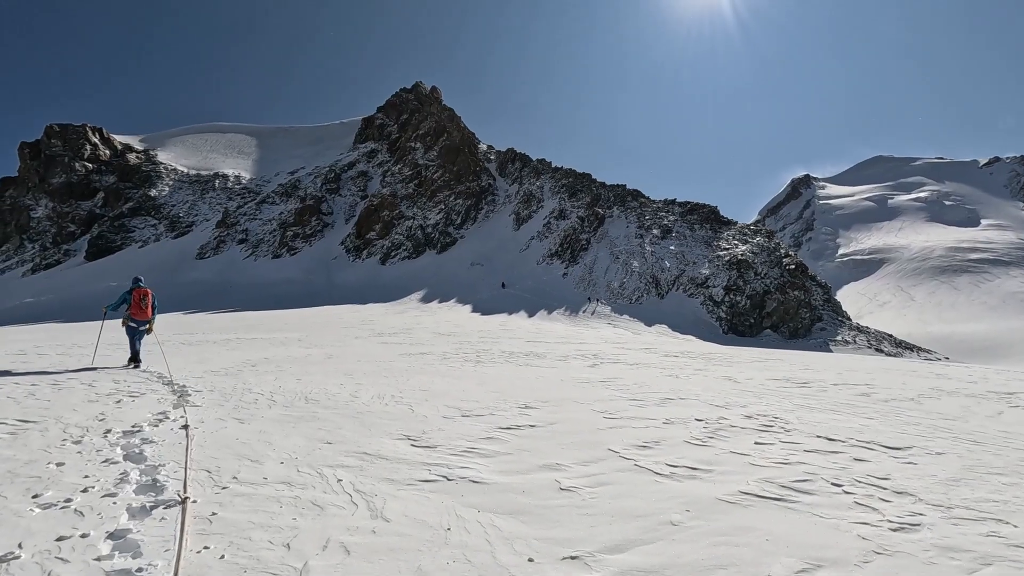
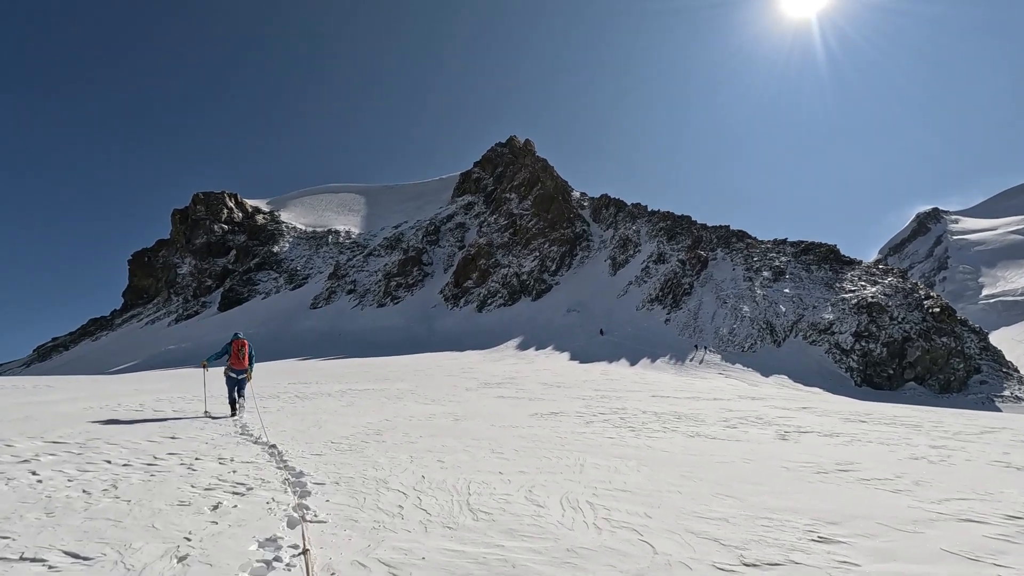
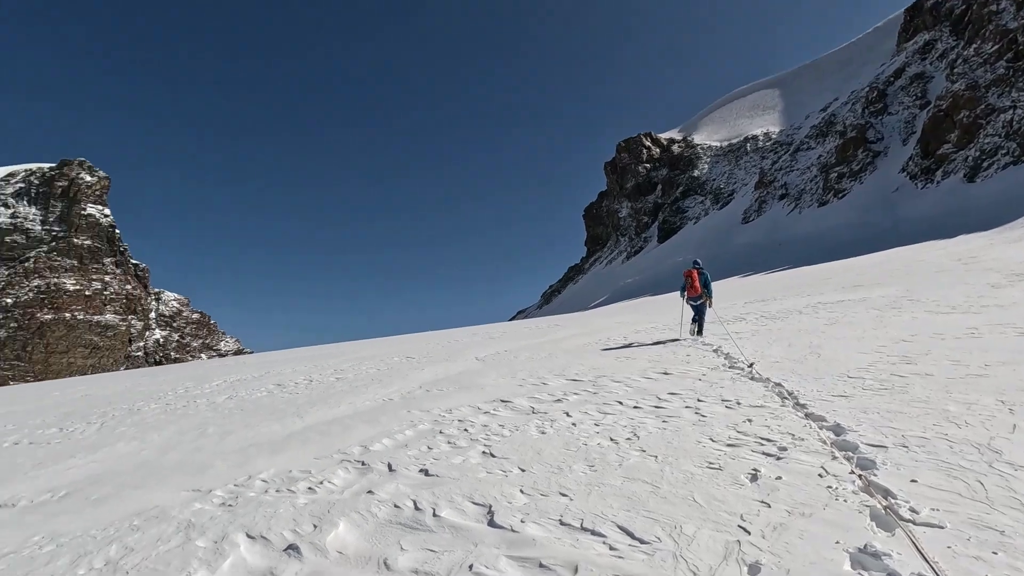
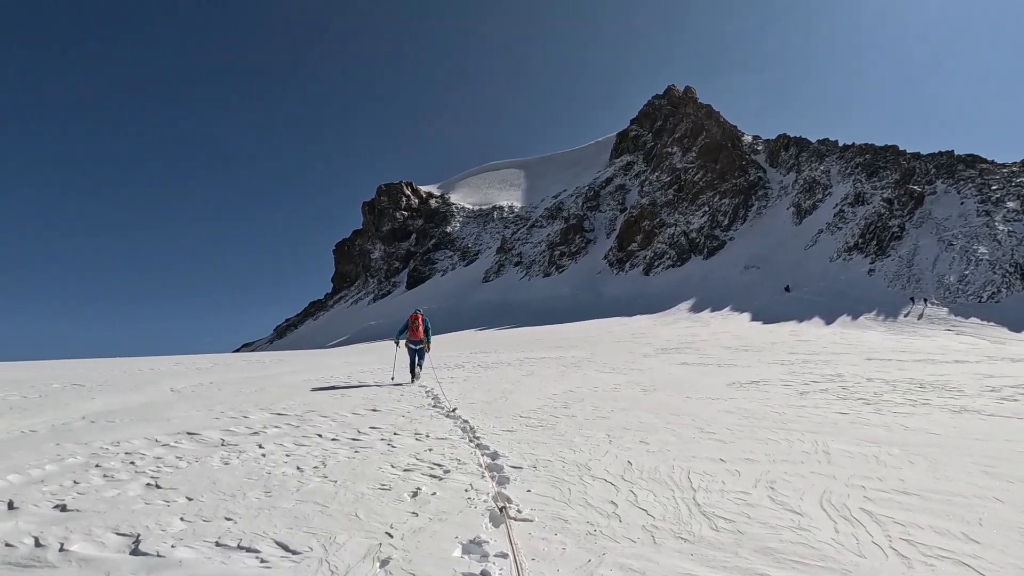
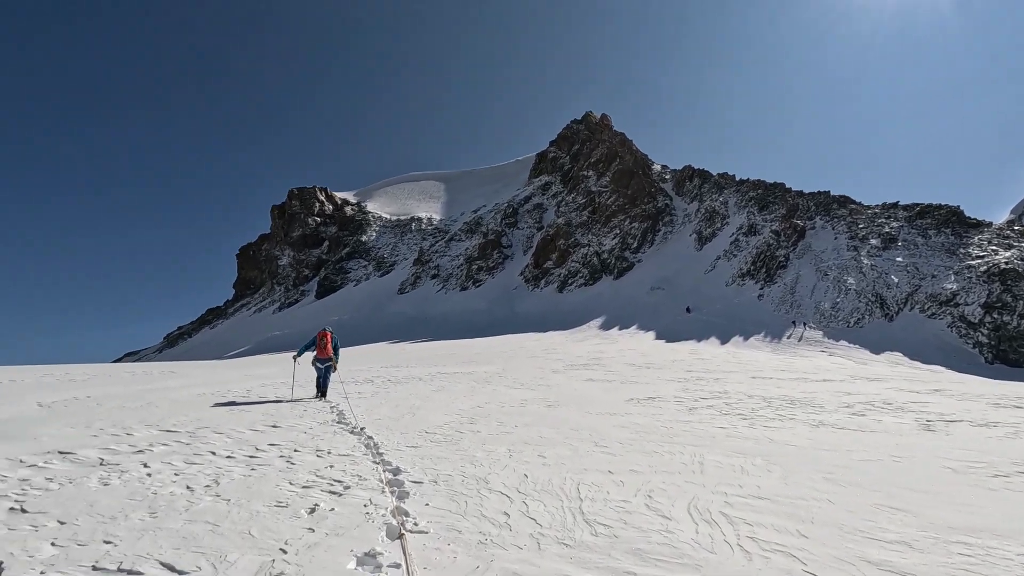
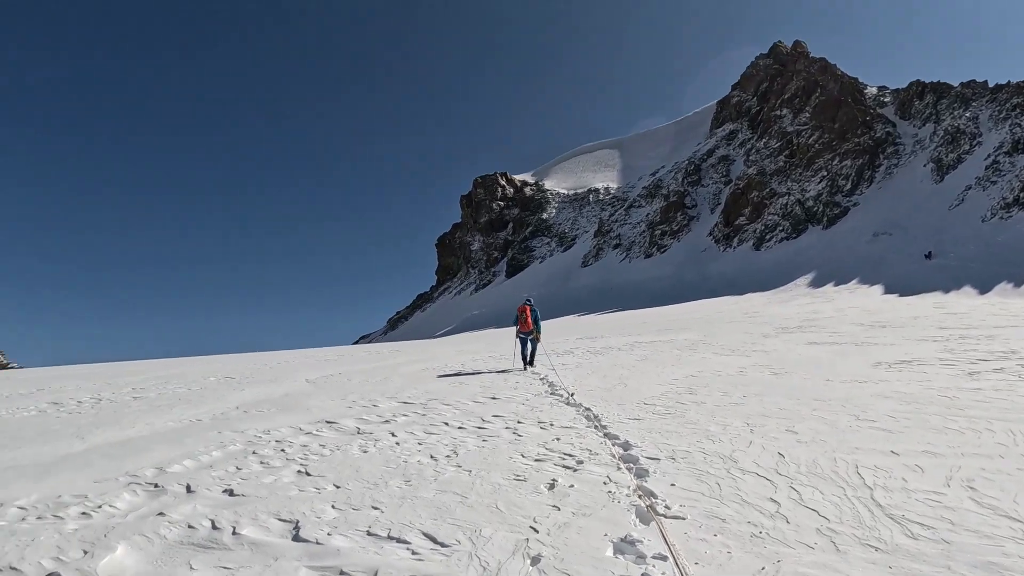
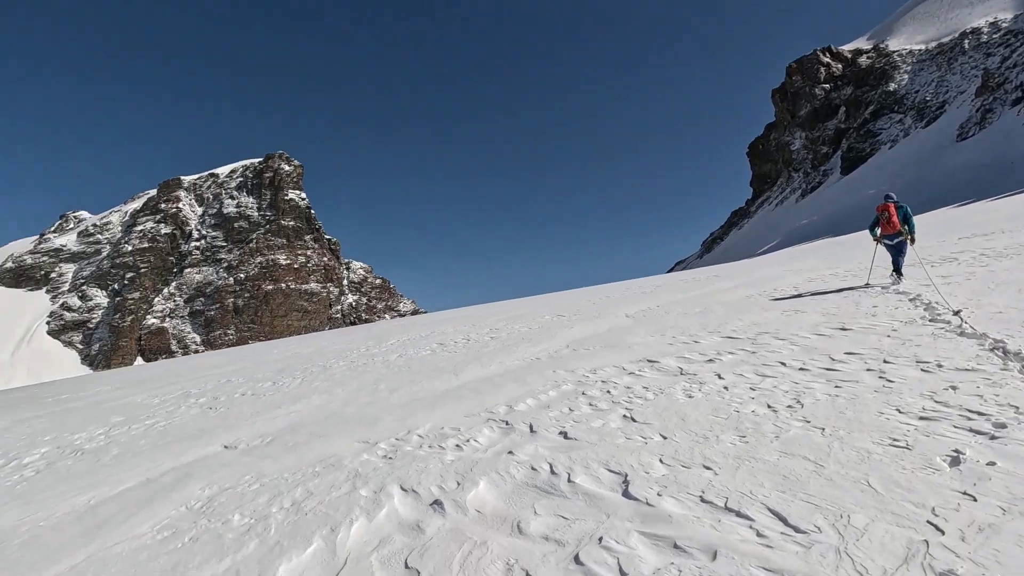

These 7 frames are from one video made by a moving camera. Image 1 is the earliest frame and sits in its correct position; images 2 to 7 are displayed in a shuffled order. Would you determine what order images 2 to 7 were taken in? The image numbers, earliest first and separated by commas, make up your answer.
2, 5, 4, 6, 3, 7
